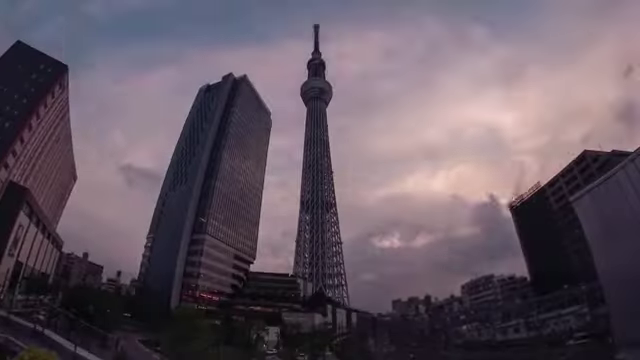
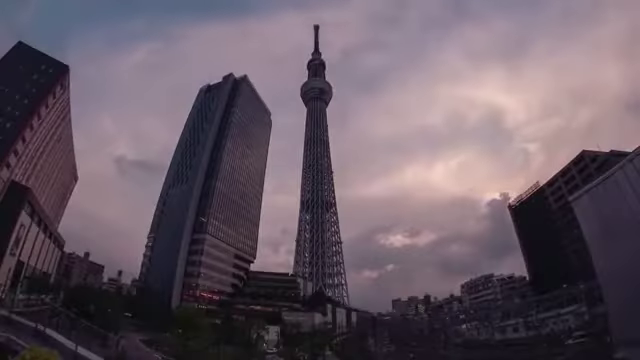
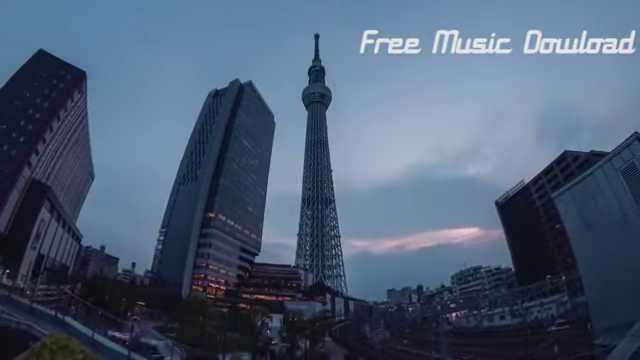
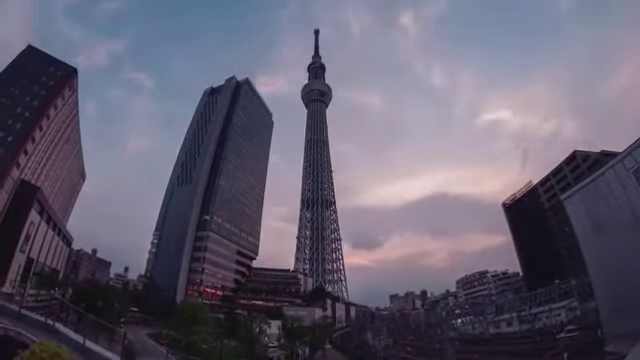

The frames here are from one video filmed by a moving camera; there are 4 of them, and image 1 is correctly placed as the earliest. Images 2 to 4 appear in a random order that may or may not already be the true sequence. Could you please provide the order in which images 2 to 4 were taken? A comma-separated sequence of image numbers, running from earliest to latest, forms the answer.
2, 4, 3
